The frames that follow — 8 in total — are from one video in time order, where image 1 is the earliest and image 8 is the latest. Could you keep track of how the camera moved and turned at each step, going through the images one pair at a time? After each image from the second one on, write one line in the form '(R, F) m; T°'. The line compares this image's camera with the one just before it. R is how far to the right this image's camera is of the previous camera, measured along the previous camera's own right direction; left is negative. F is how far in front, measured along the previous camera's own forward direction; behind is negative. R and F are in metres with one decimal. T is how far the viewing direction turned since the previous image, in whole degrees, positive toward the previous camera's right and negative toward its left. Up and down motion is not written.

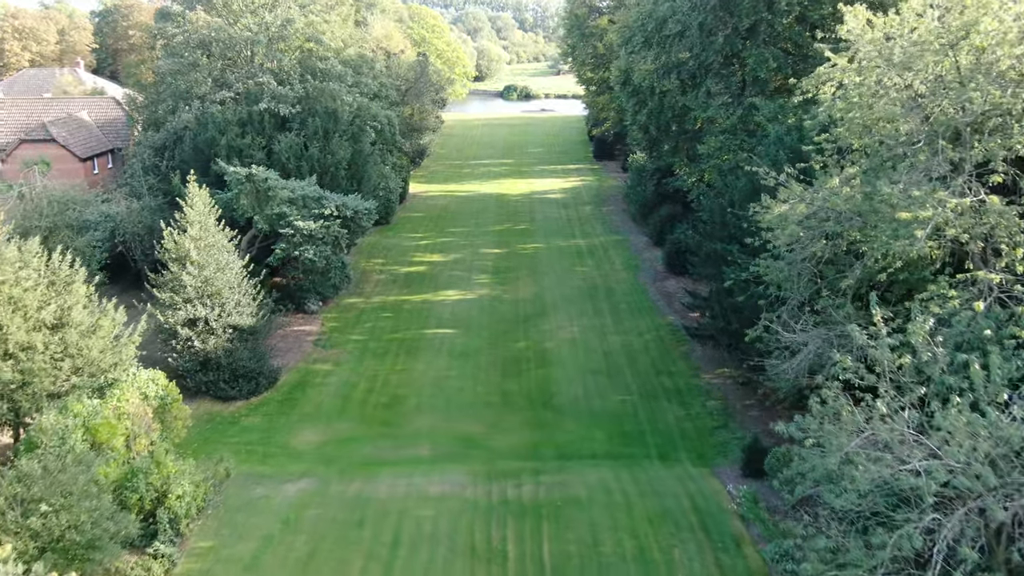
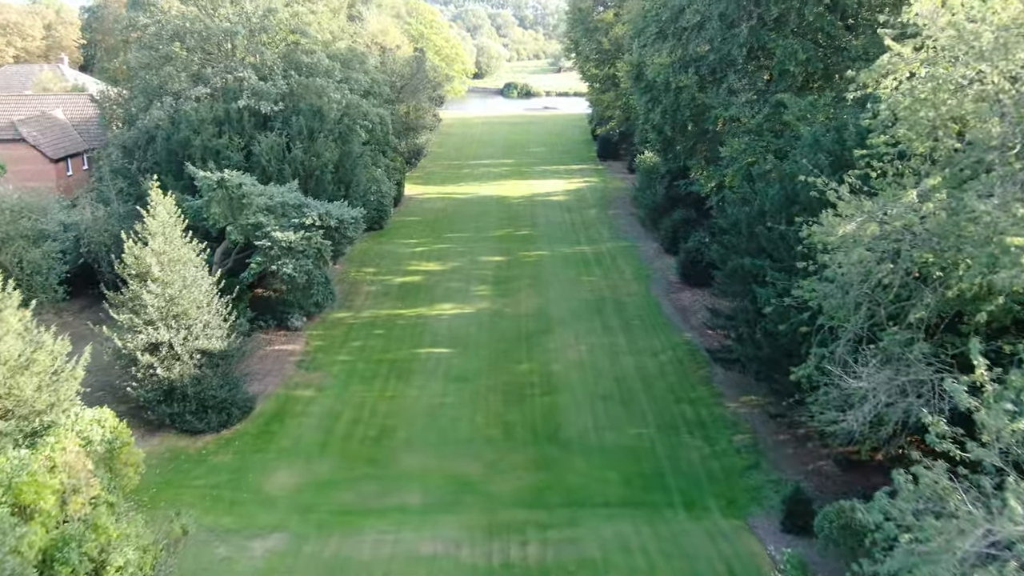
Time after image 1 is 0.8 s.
(-0.1, +1.7) m; 0°
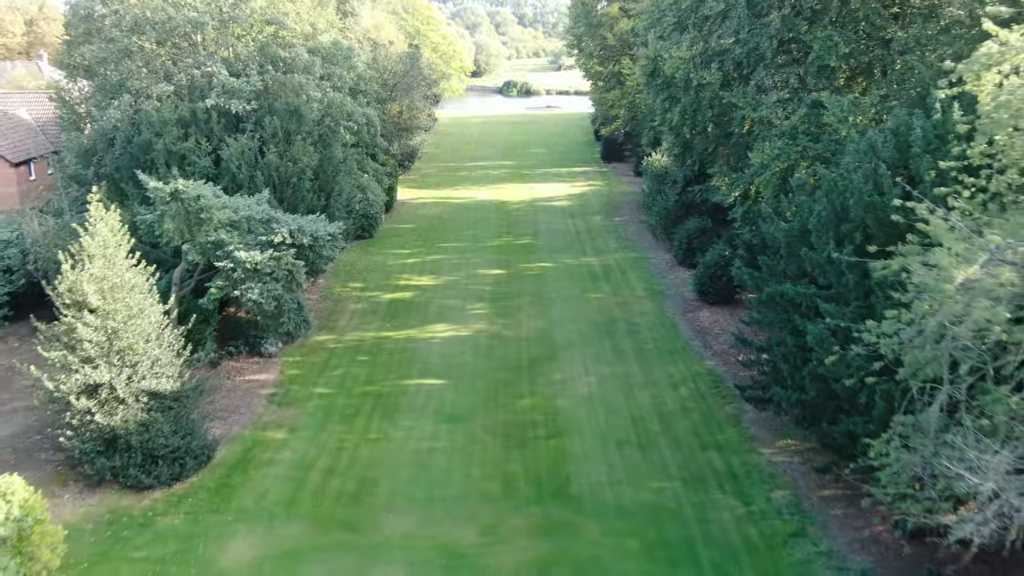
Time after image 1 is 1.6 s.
(0.0, +1.9) m; 0°
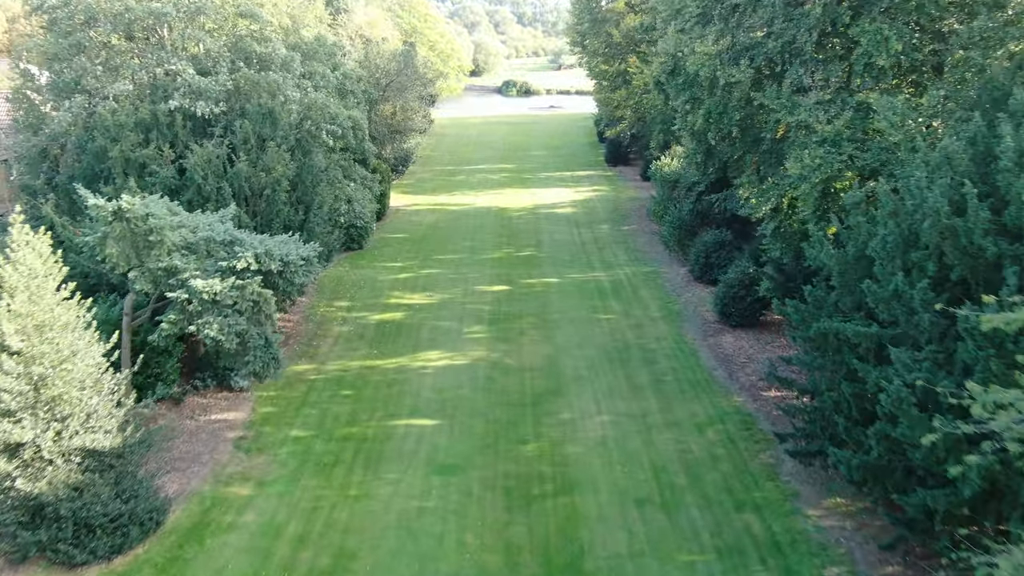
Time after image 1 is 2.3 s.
(-0.1, +1.8) m; 0°
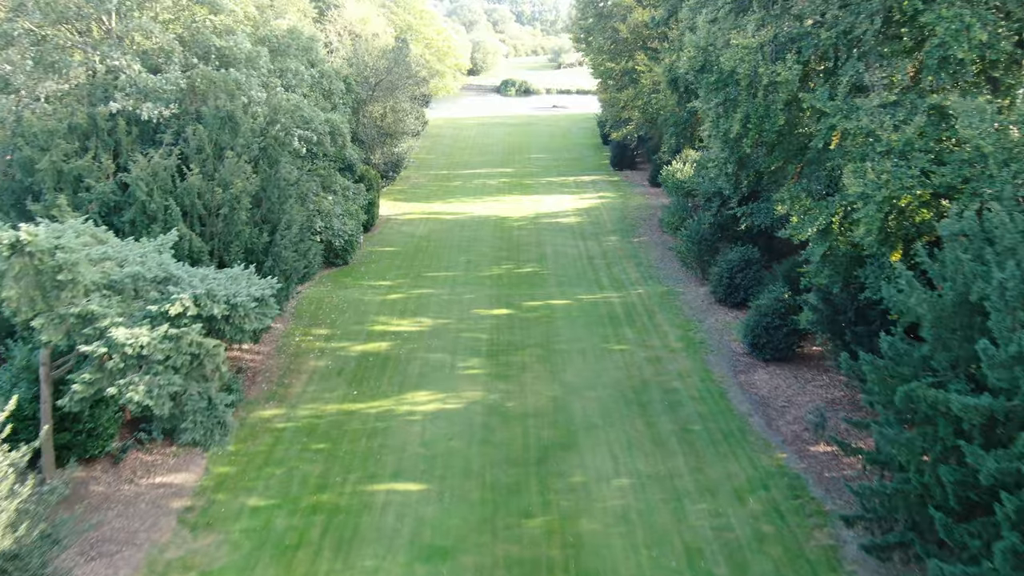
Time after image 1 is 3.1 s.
(0.0, +2.2) m; 0°
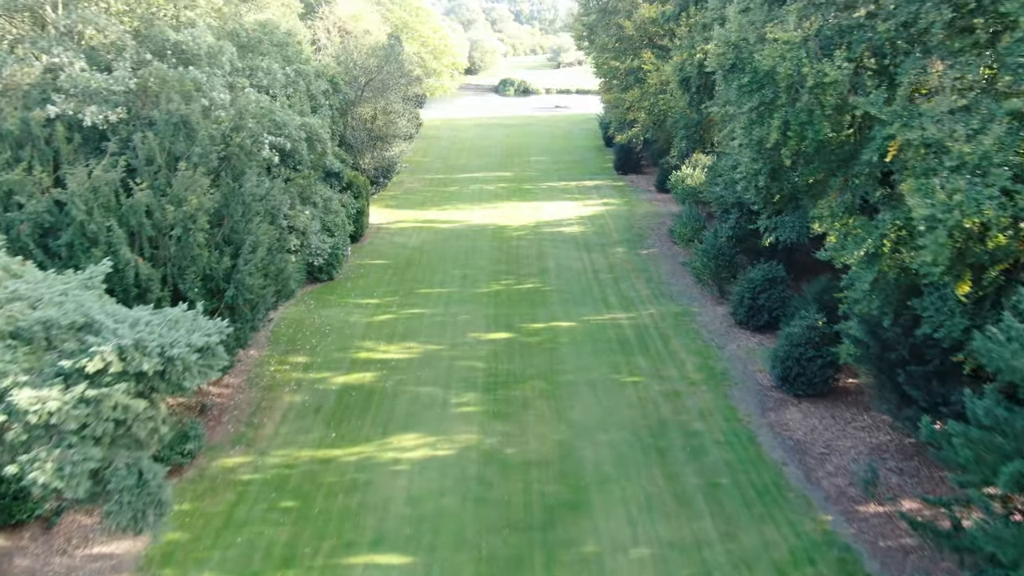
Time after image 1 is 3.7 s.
(0.0, +1.7) m; 0°
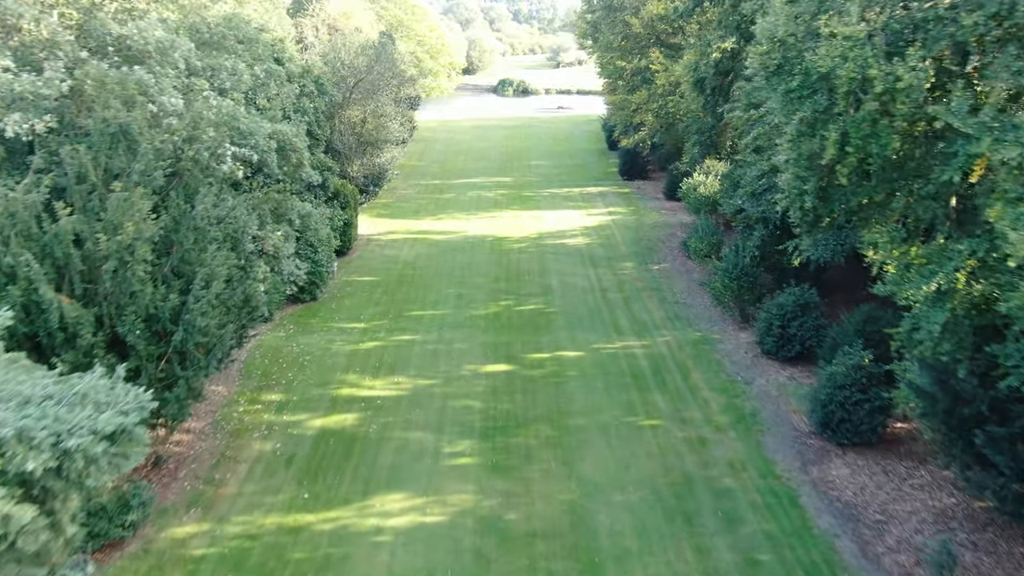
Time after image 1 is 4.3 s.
(-0.1, +1.7) m; 0°
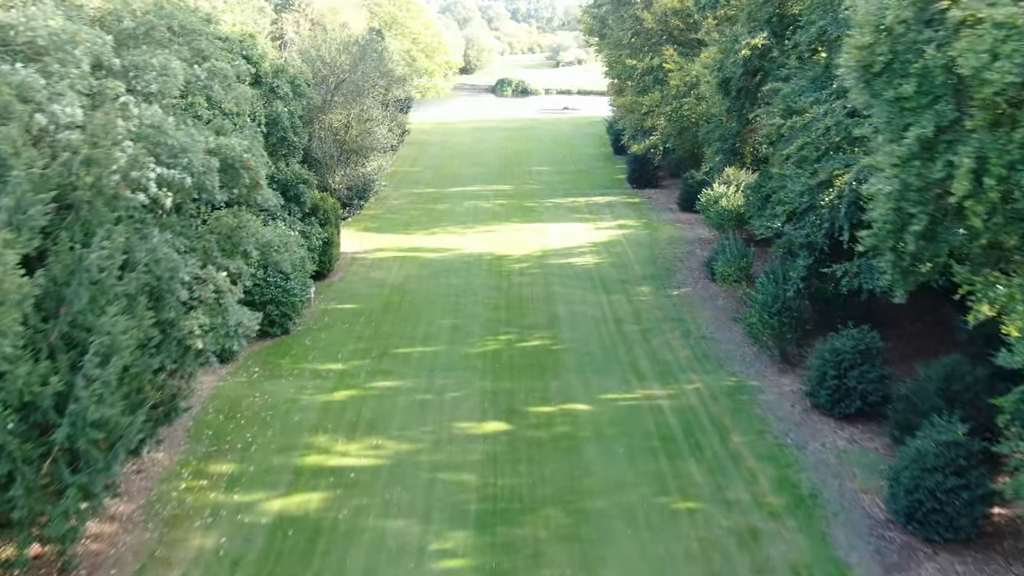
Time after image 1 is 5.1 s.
(-0.1, +2.4) m; 0°
